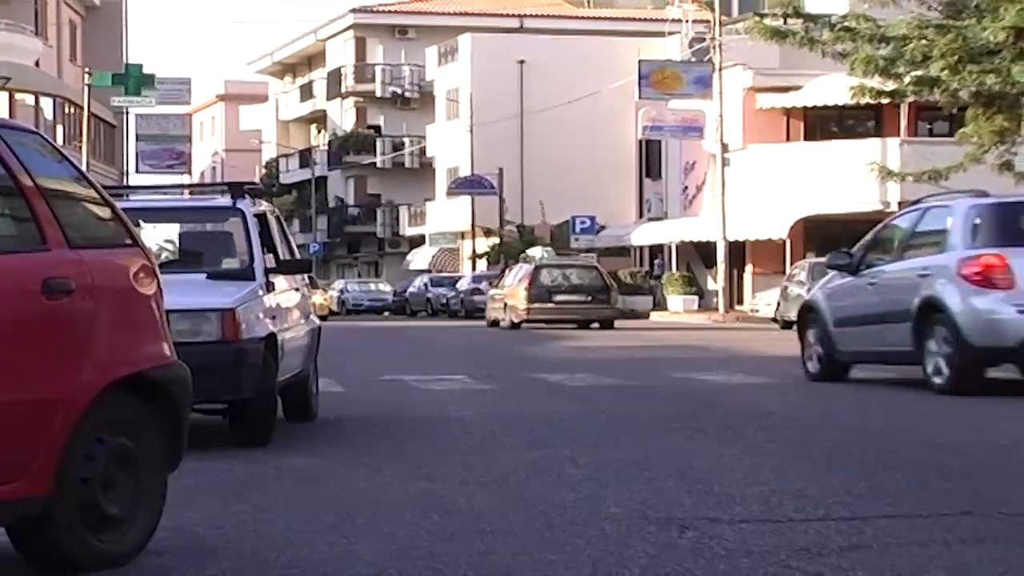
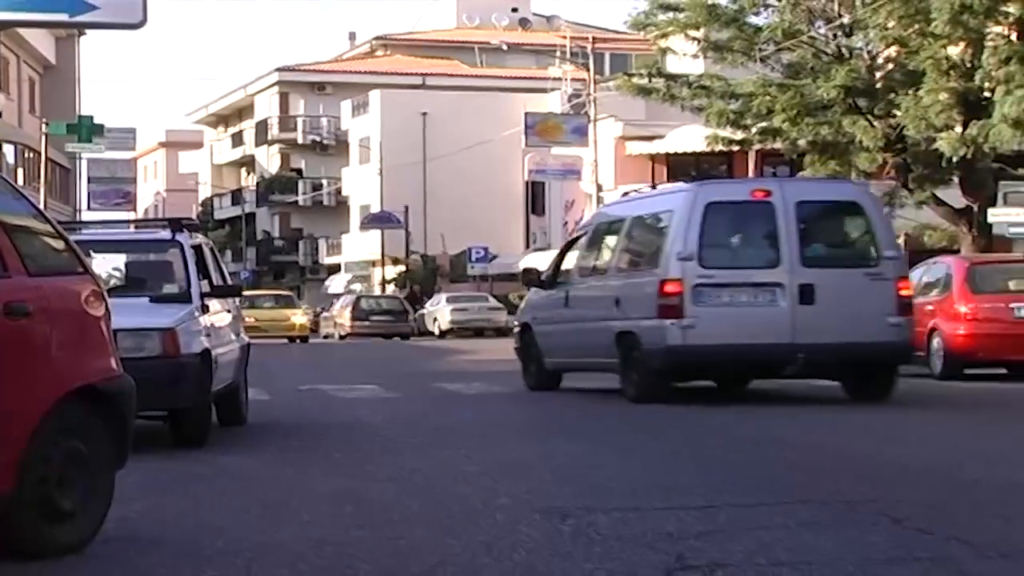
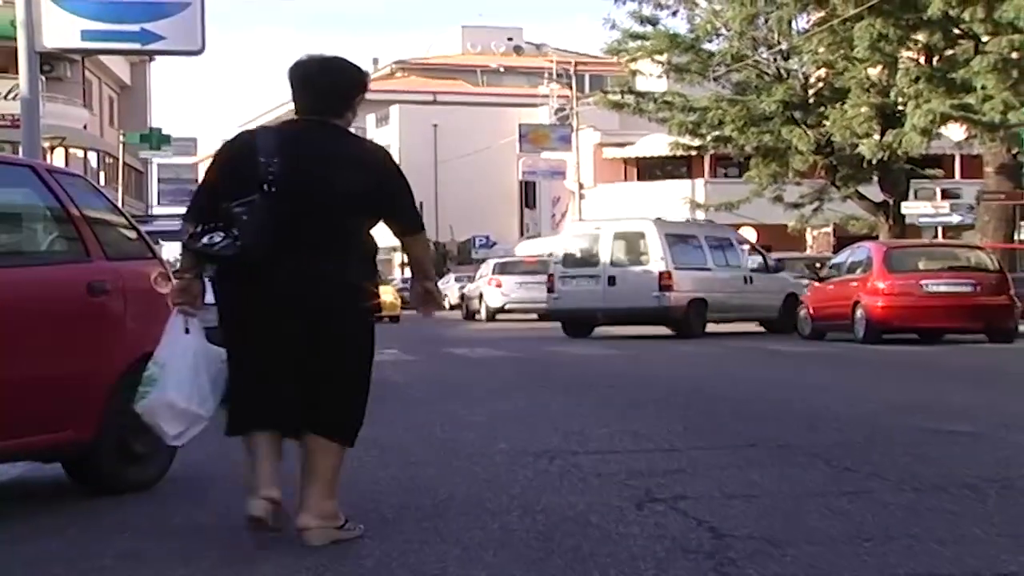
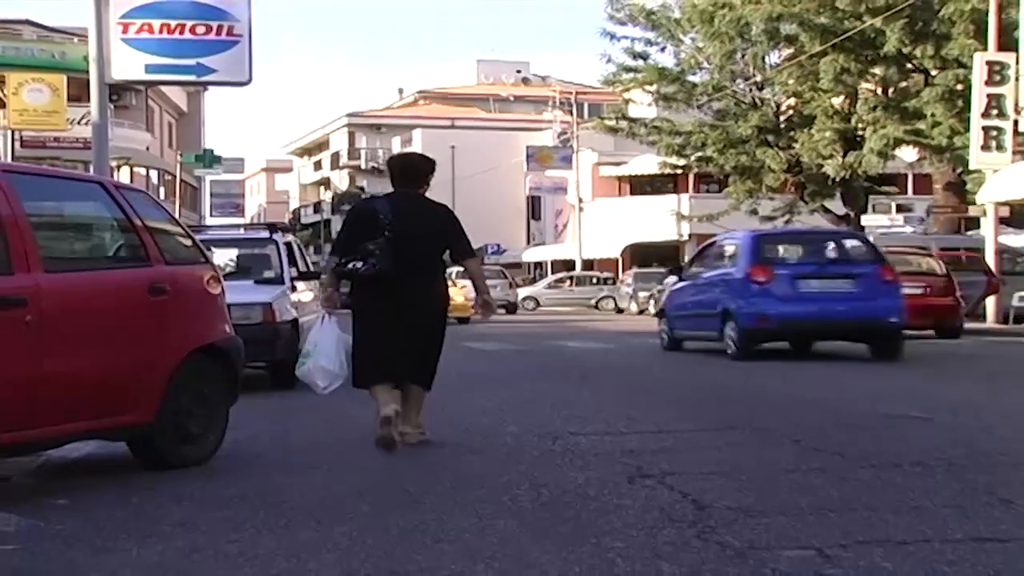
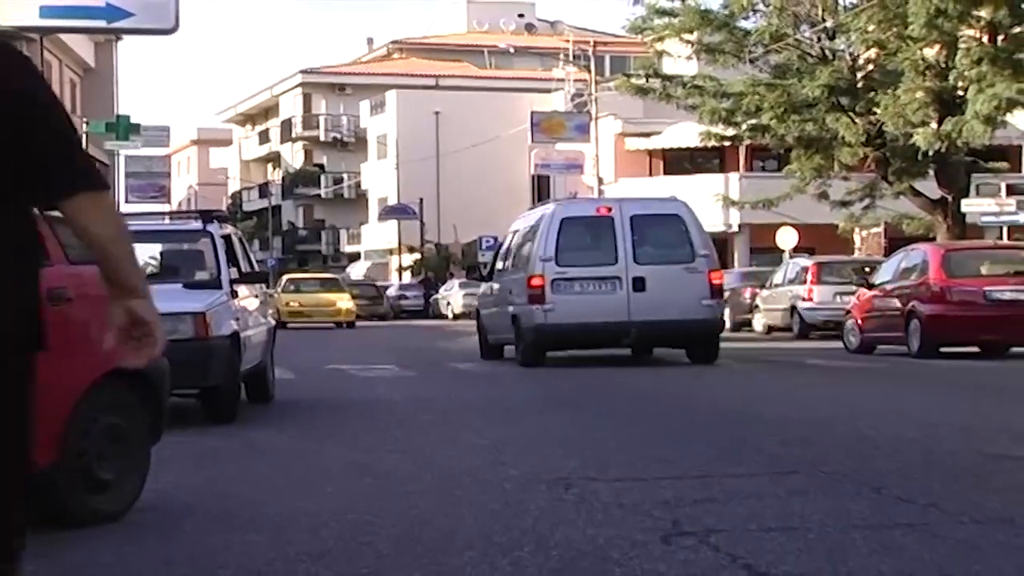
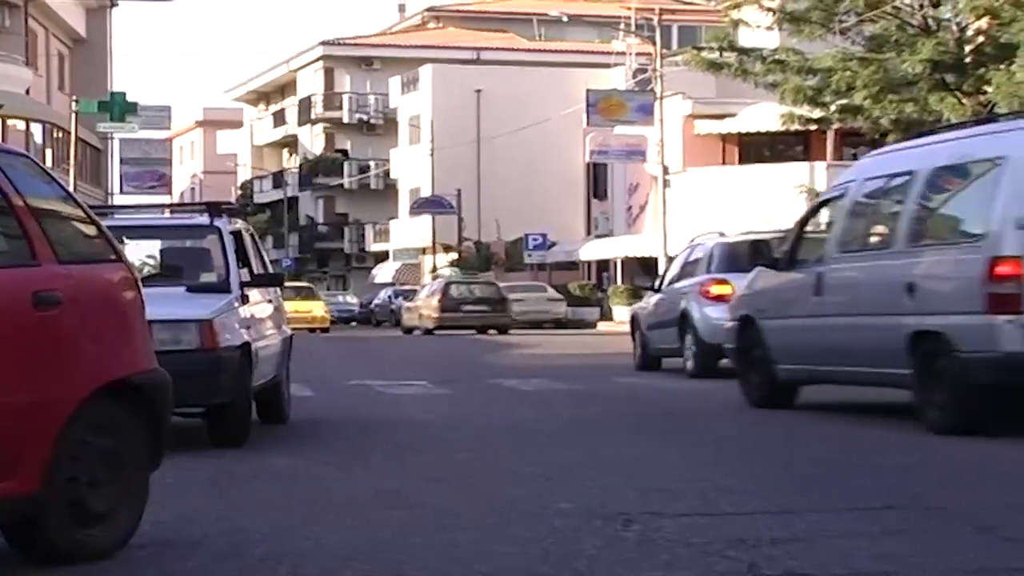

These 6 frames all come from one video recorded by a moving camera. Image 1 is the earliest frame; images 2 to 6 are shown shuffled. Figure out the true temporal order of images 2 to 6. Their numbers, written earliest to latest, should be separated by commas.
6, 2, 5, 3, 4
